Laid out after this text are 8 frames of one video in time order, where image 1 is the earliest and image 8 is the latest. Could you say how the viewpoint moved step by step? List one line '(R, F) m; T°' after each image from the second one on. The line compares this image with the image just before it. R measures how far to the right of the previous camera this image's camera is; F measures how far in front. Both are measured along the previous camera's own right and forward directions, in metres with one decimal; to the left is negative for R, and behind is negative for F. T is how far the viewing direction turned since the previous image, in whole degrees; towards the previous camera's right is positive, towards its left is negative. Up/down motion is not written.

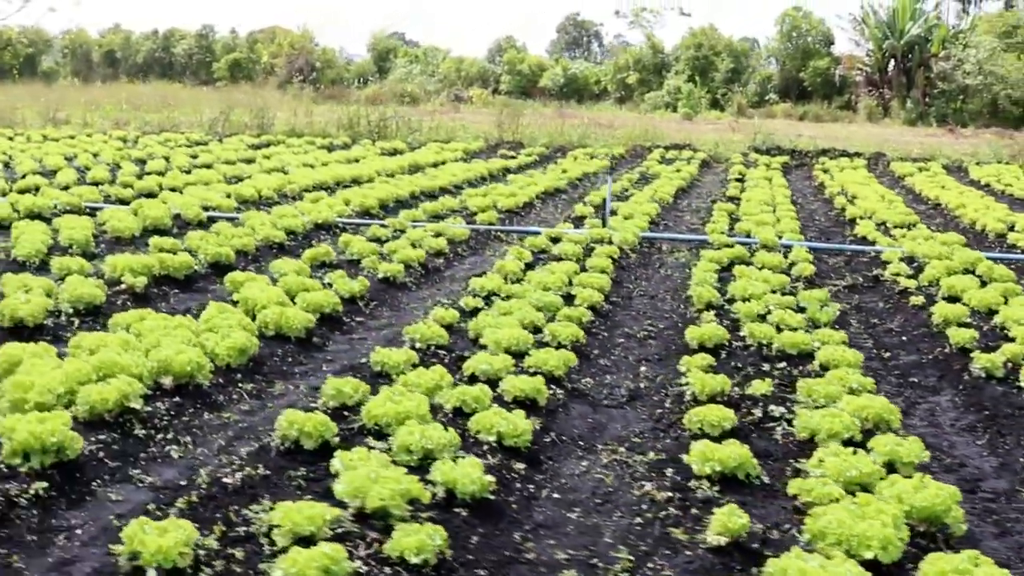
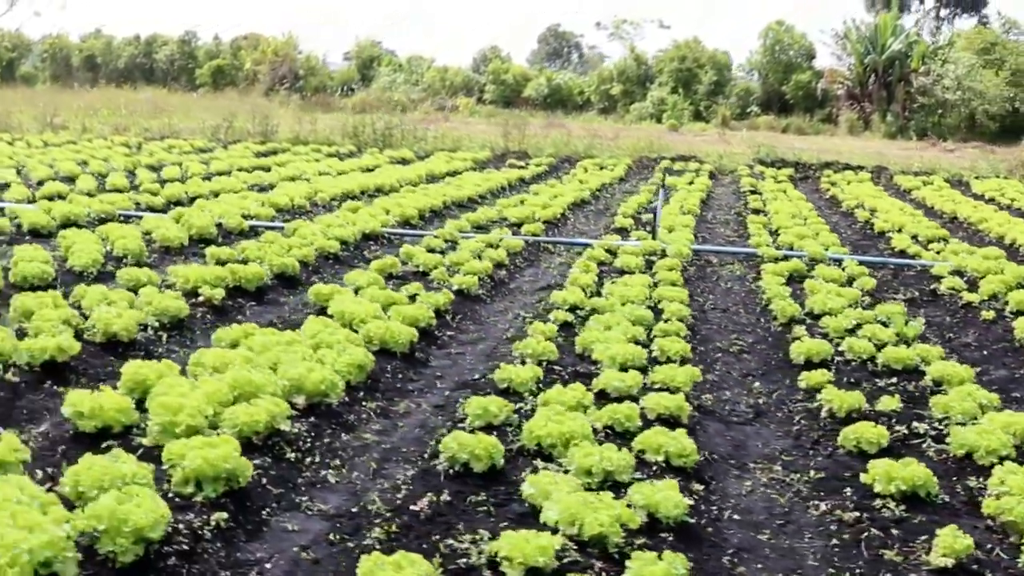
(-1.4, +0.3) m; +3°
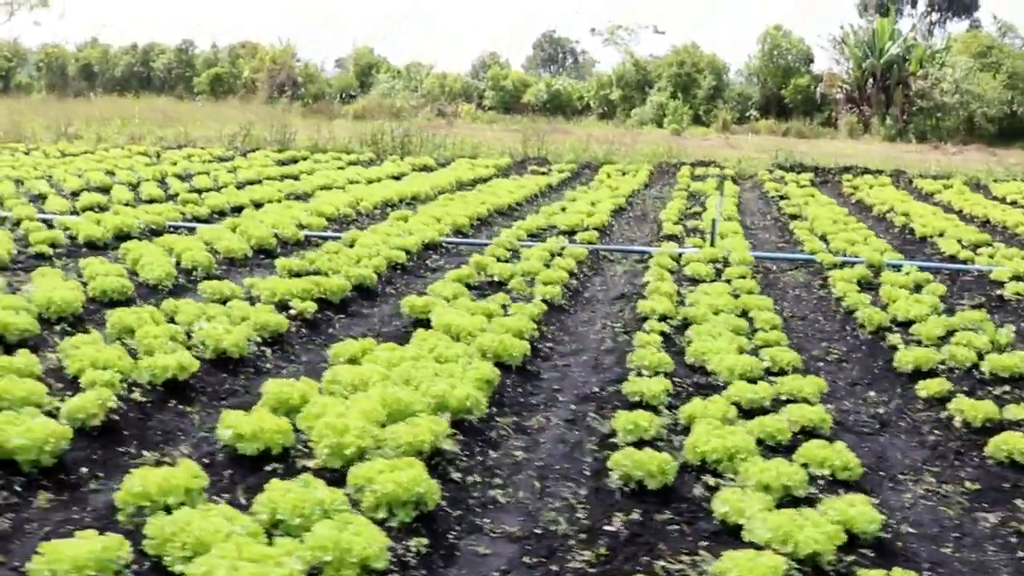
(-1.2, +0.1) m; +2°
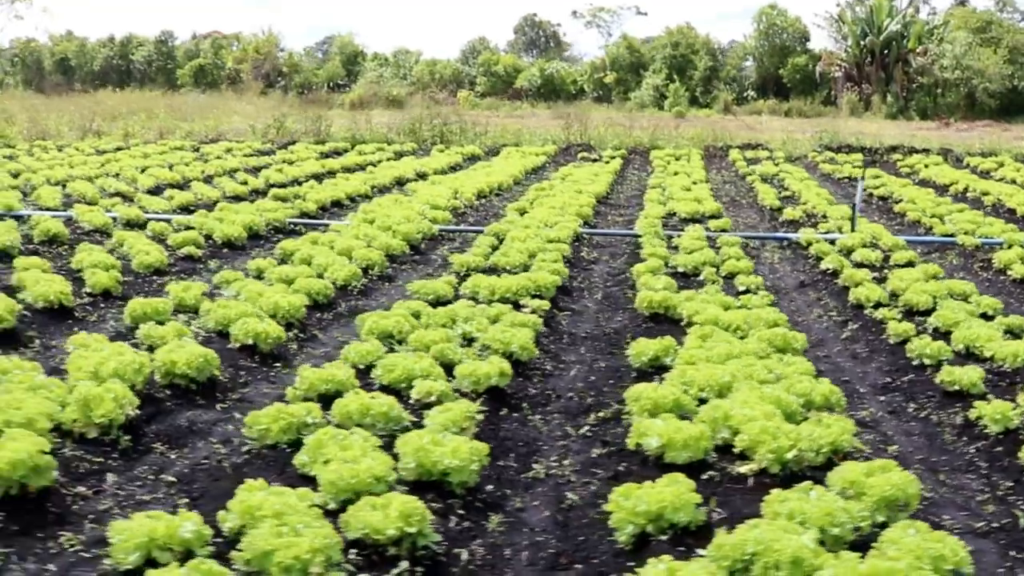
(-2.9, +0.4) m; +4°
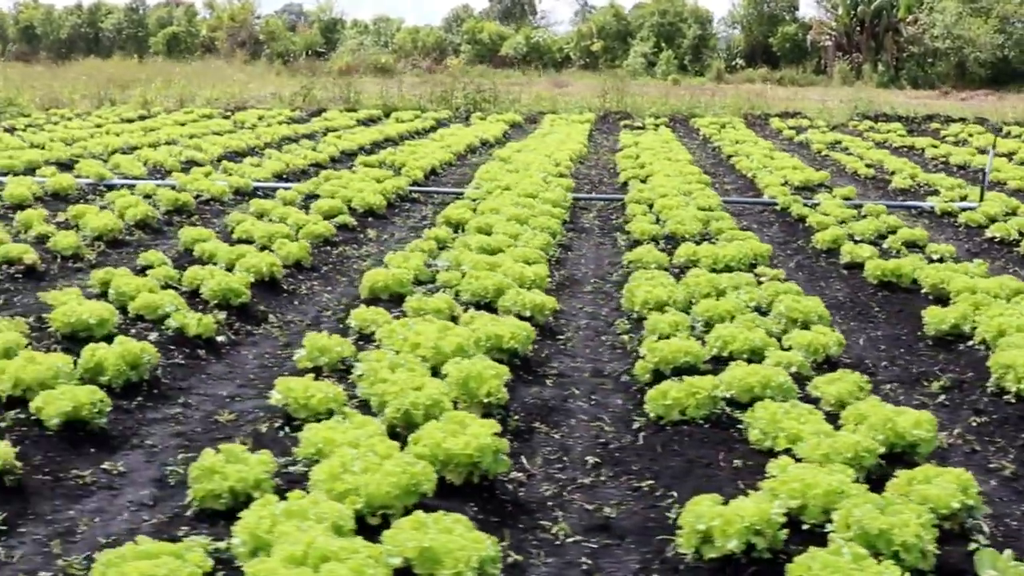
(-2.8, +0.4) m; +5°
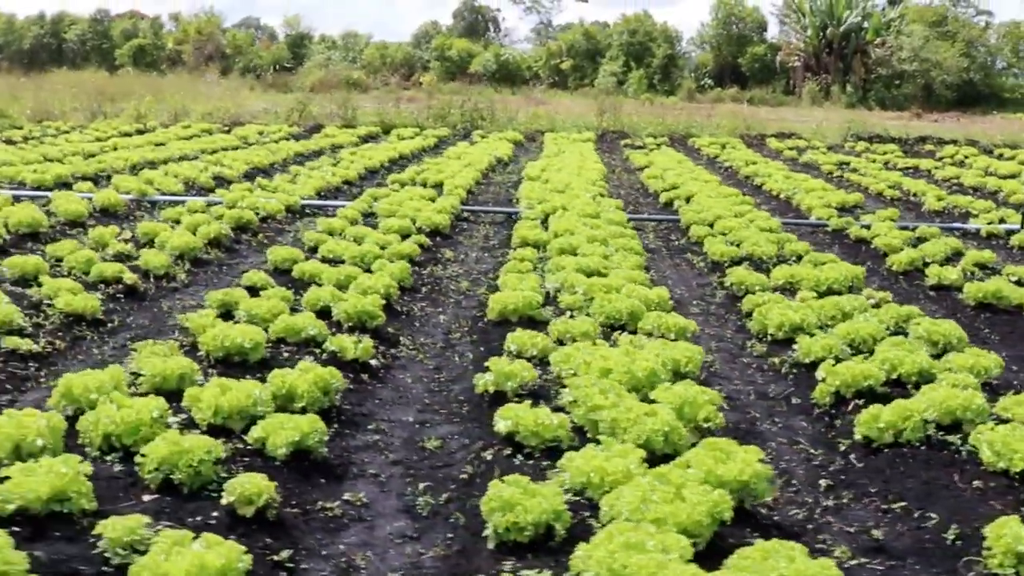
(-1.7, +0.1) m; +4°
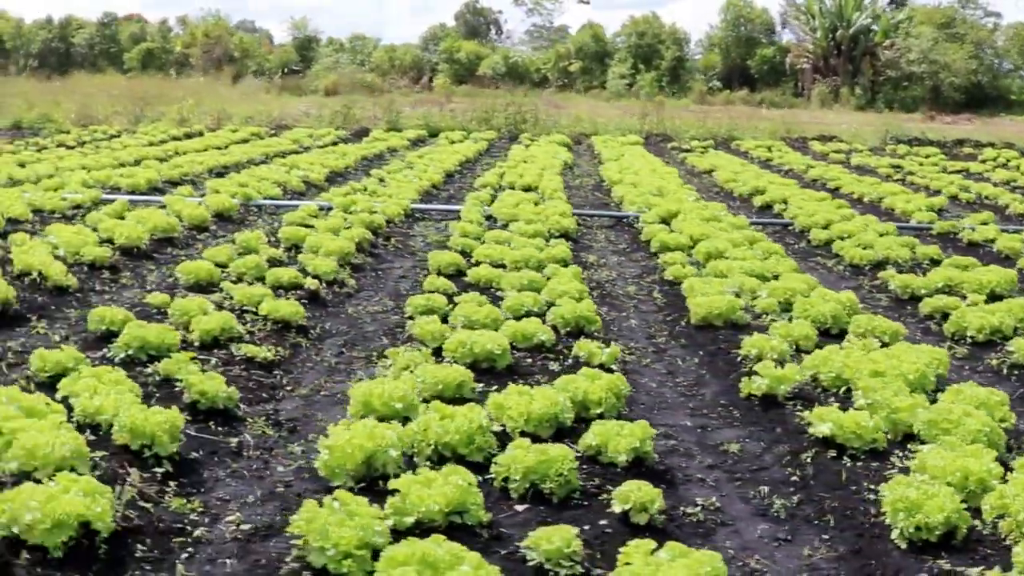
(-2.0, 0.0) m; +2°
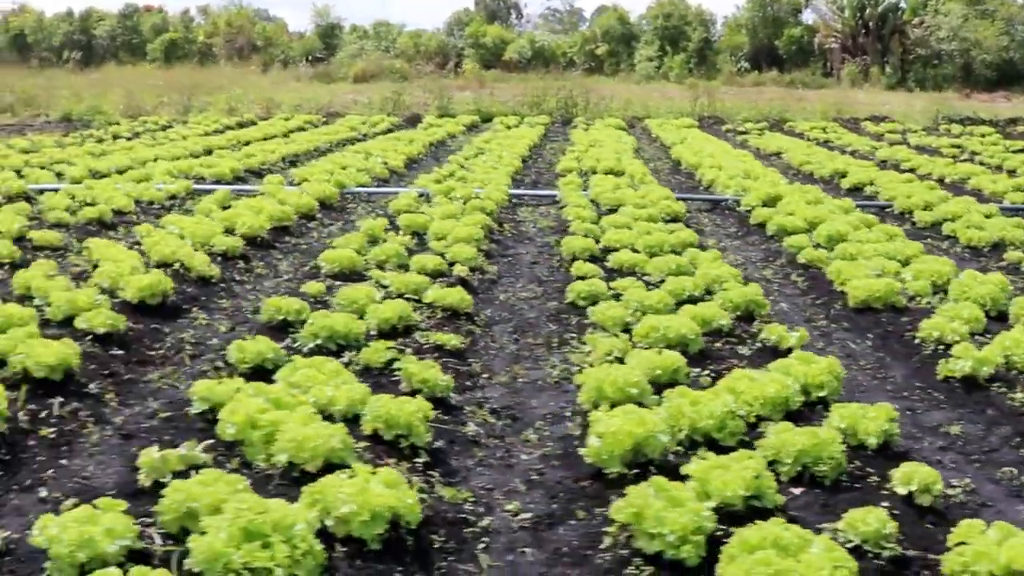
(-1.4, -0.1) m; 0°
